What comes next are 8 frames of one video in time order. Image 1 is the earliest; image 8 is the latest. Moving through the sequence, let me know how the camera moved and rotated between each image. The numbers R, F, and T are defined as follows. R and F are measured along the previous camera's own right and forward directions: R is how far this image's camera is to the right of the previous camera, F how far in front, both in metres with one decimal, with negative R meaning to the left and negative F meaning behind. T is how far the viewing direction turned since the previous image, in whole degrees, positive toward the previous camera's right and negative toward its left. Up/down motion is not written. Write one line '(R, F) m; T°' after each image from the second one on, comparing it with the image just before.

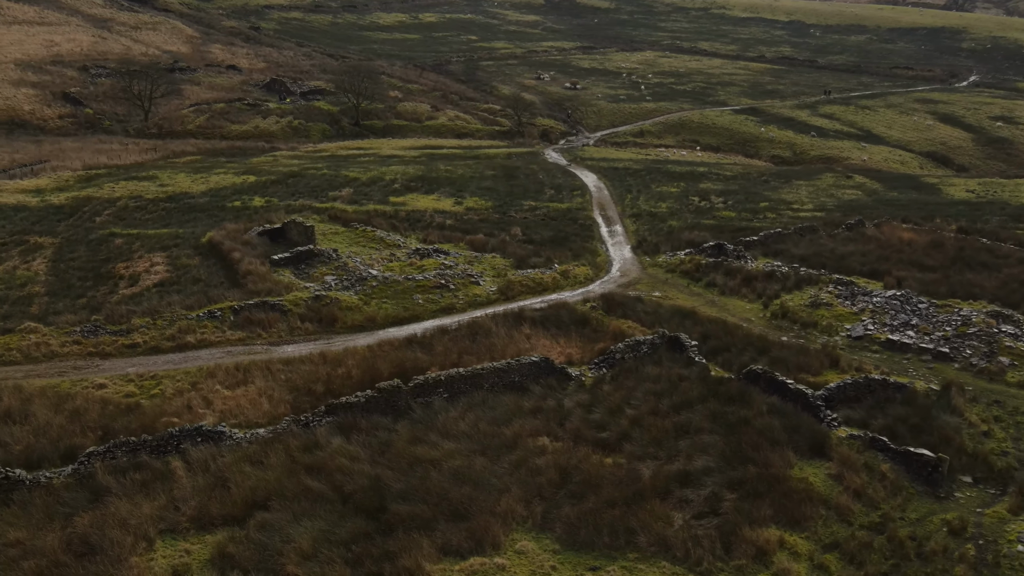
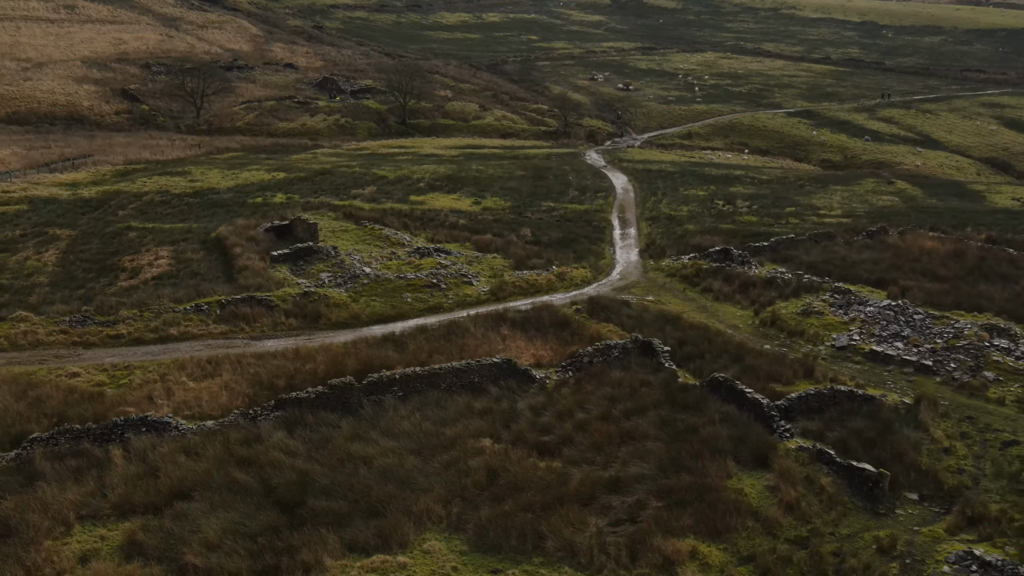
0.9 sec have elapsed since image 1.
(+2.0, 0.0) m; -4°
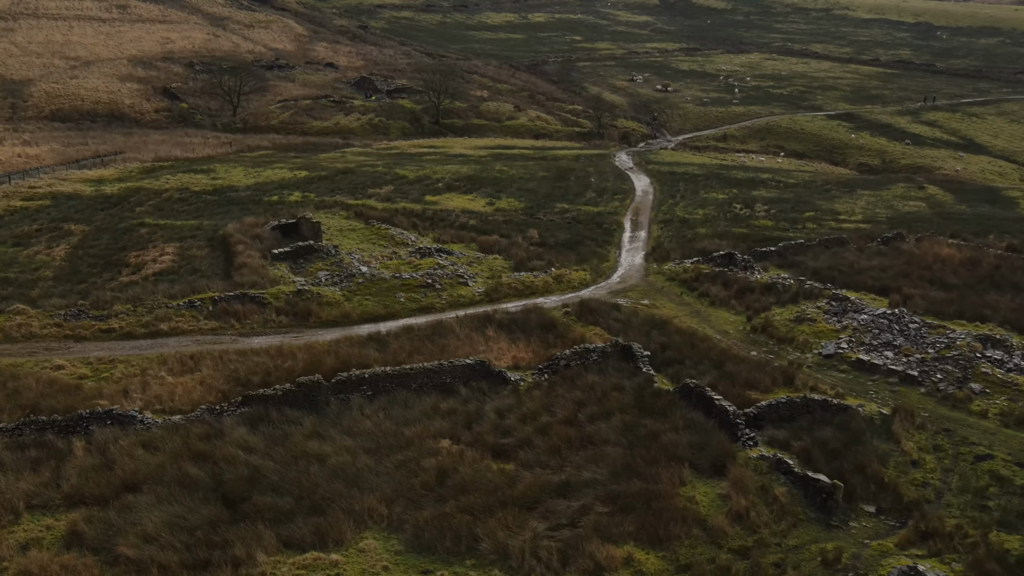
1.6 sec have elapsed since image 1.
(+1.5, 0.0) m; -3°
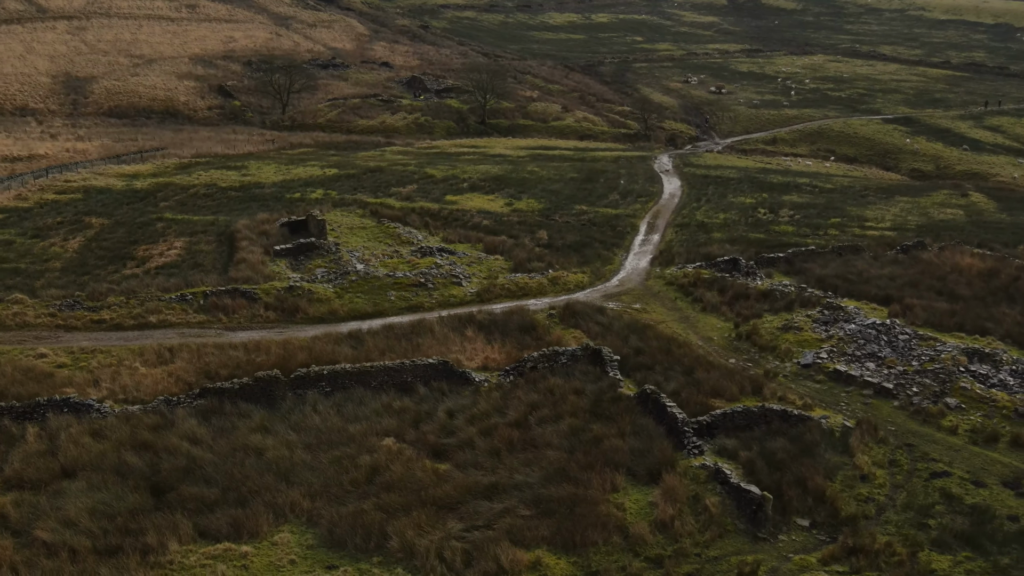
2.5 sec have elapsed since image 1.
(+2.0, 0.0) m; -4°
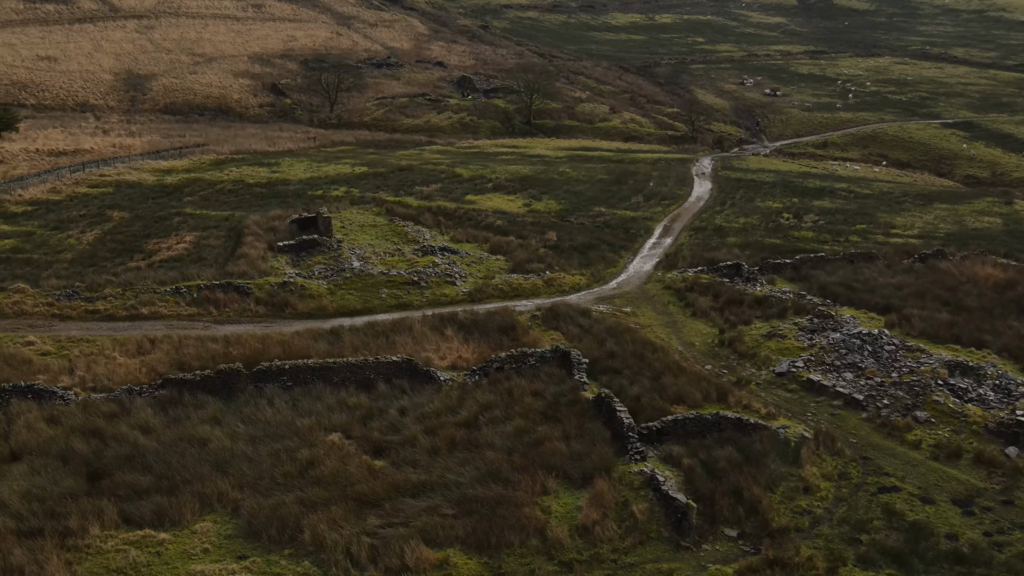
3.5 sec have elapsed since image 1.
(+2.0, 0.0) m; -4°
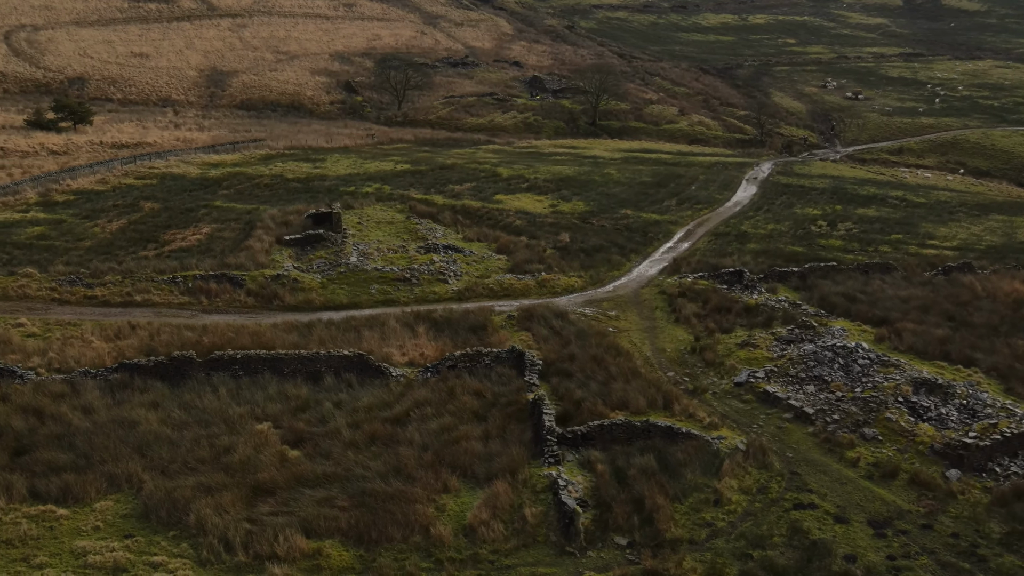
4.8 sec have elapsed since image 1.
(+2.9, +0.1) m; -6°
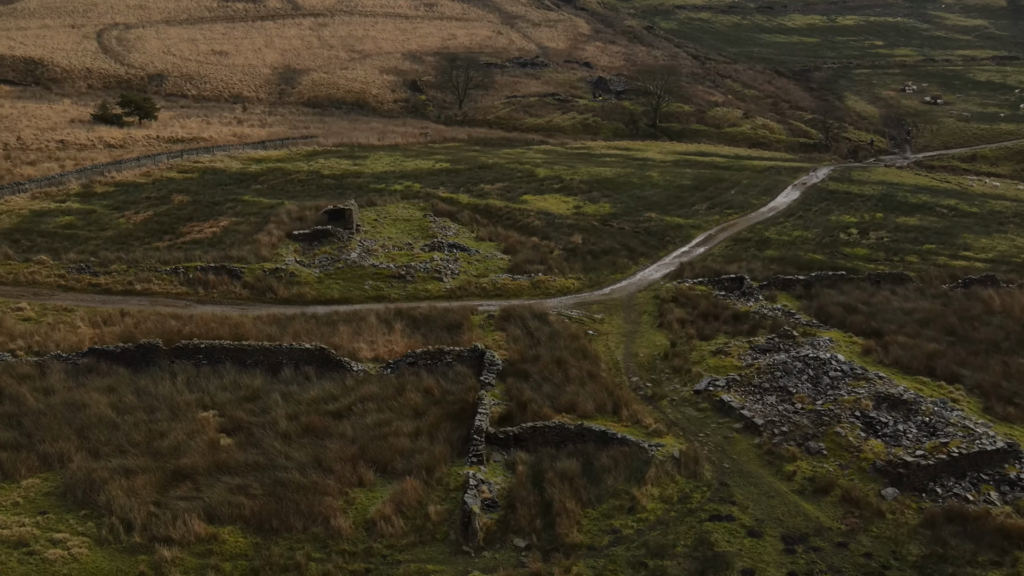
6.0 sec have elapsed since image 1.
(+2.7, 0.0) m; -5°
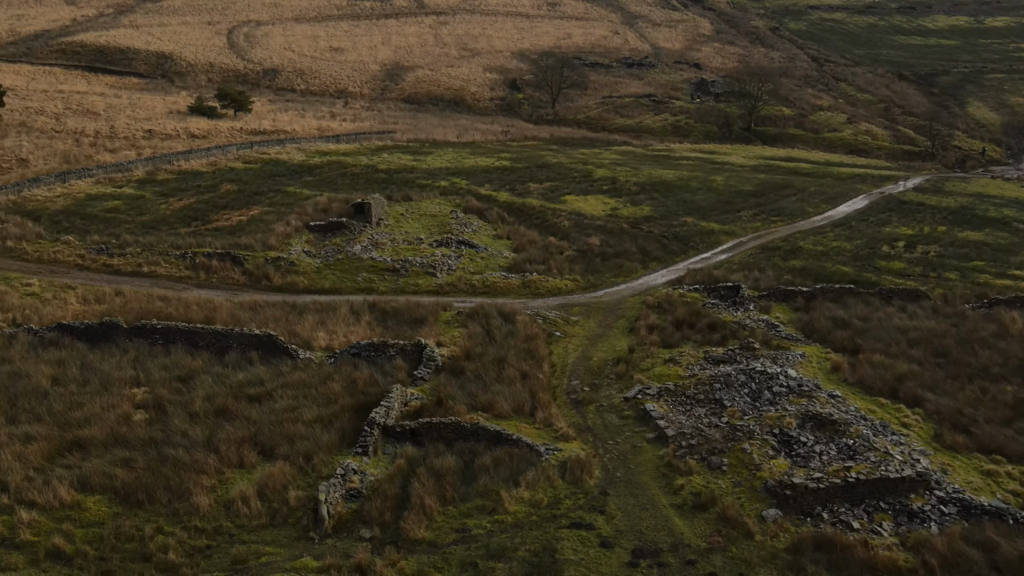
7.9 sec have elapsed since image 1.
(+4.1, +0.2) m; -8°
